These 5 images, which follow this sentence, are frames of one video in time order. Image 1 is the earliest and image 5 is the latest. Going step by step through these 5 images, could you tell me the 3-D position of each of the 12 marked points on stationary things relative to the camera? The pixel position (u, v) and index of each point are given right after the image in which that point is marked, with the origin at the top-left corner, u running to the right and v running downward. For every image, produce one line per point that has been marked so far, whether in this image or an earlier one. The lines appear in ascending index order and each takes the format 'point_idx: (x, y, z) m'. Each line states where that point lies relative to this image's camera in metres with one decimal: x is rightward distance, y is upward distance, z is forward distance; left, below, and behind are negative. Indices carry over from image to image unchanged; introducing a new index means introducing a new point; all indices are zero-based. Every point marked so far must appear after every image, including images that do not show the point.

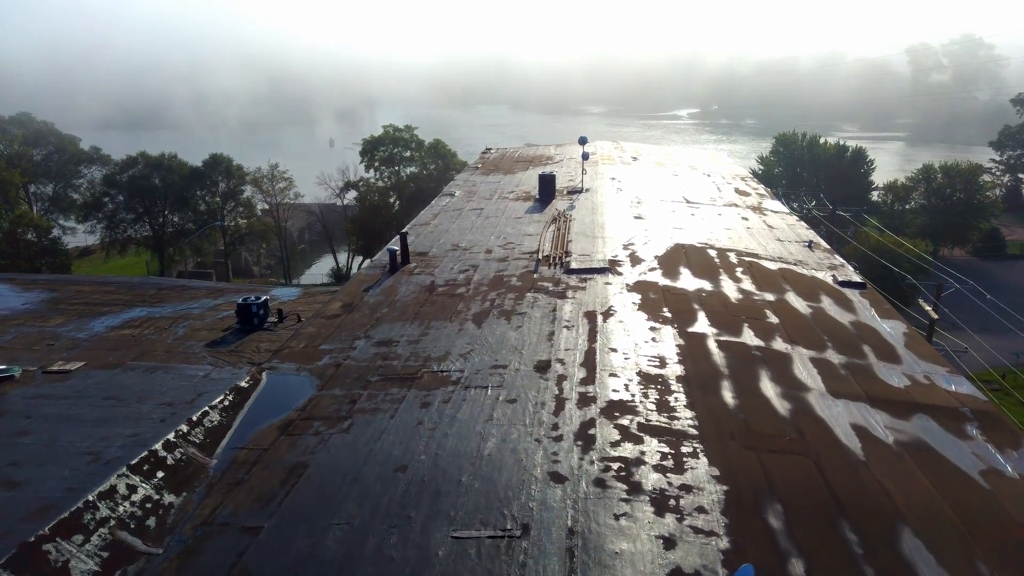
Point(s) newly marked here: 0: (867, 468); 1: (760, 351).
0: (+3.0, -1.5, +6.8) m
1: (+2.8, -0.7, +9.2) m
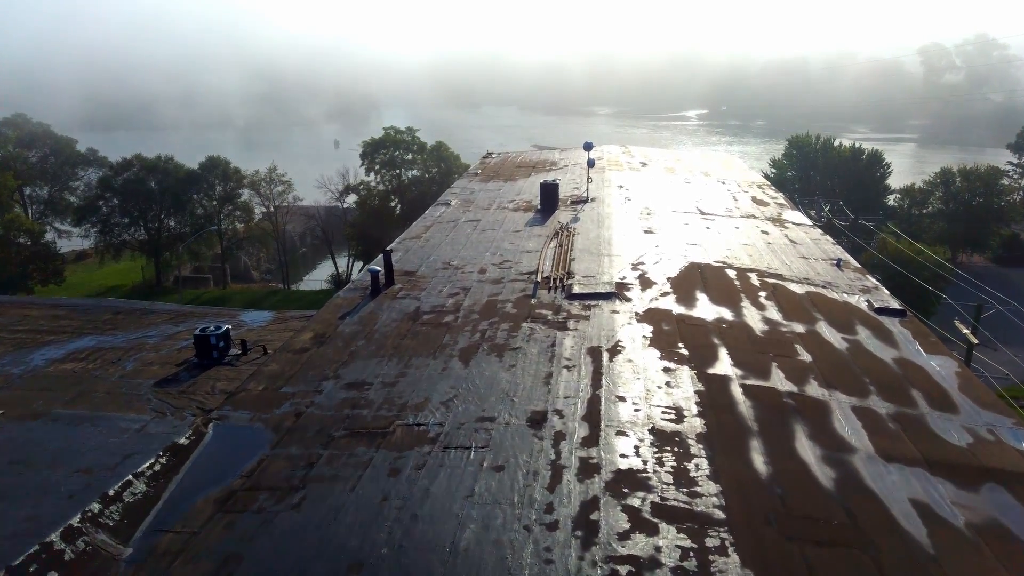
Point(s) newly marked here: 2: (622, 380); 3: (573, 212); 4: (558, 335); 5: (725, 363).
0: (+2.9, -1.9, +5.4) m
1: (+2.7, -1.1, +7.8) m
2: (+1.1, -0.9, +8.1) m
3: (+1.2, +1.5, +15.8) m
4: (+0.5, -0.6, +9.3) m
5: (+2.3, -0.8, +8.6) m
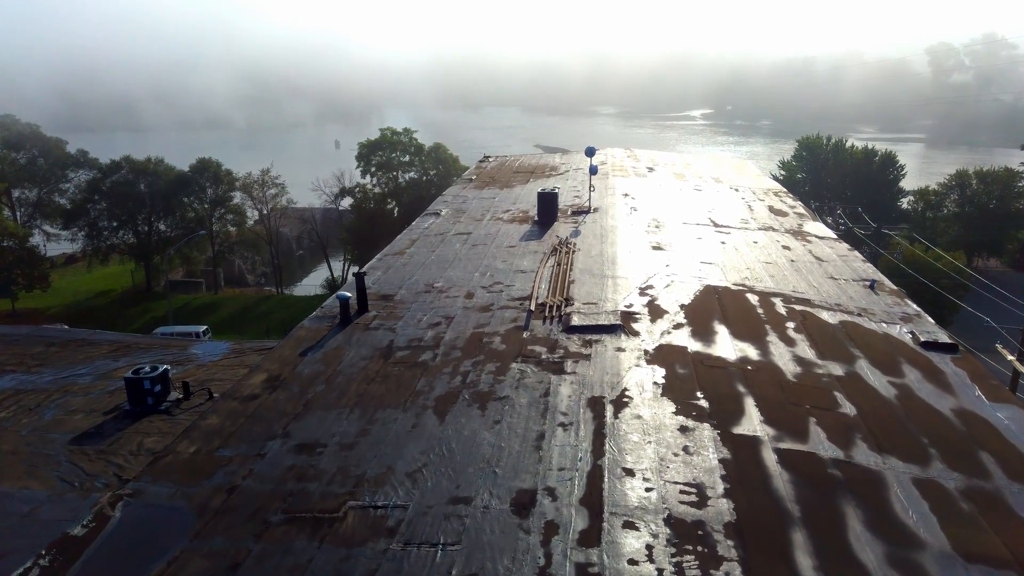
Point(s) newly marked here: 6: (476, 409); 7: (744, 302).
0: (+2.7, -2.2, +4.0) m
1: (+2.6, -1.5, +6.3) m
2: (+1.0, -1.3, +6.6) m
3: (+1.1, +1.1, +14.3) m
4: (+0.4, -0.9, +7.8) m
5: (+2.1, -1.2, +7.1) m
6: (-0.3, -1.1, +7.4) m
7: (+3.0, -0.2, +10.2) m
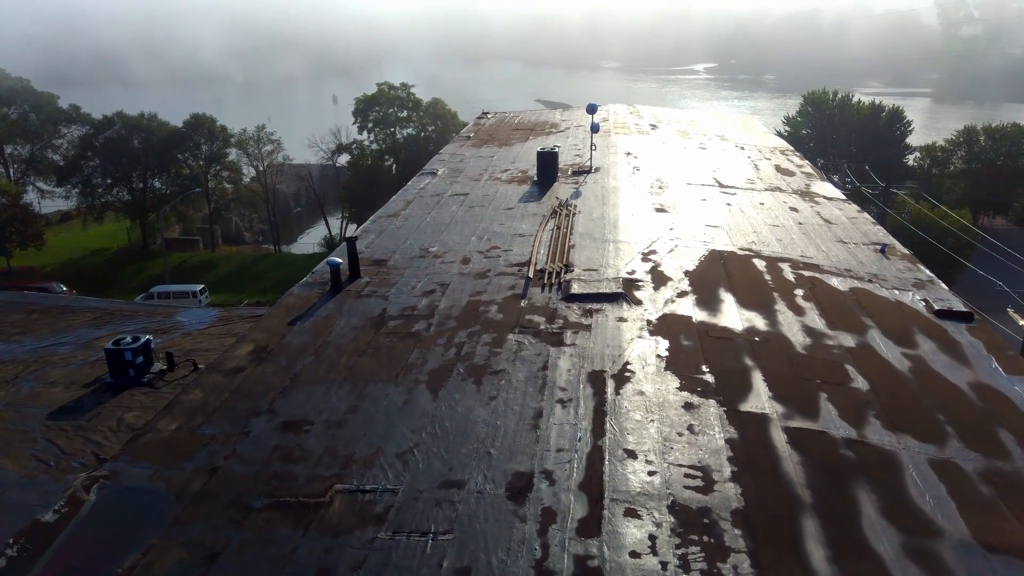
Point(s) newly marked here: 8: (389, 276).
0: (+2.7, -2.2, +3.7) m
1: (+2.6, -1.2, +6.0) m
2: (+0.9, -1.1, +6.3) m
3: (+1.1, +1.8, +13.8) m
4: (+0.4, -0.6, +7.5) m
5: (+2.1, -0.9, +6.8) m
6: (-0.4, -0.8, +7.0) m
7: (+2.9, +0.2, +9.8) m
8: (-1.5, +0.1, +9.9) m
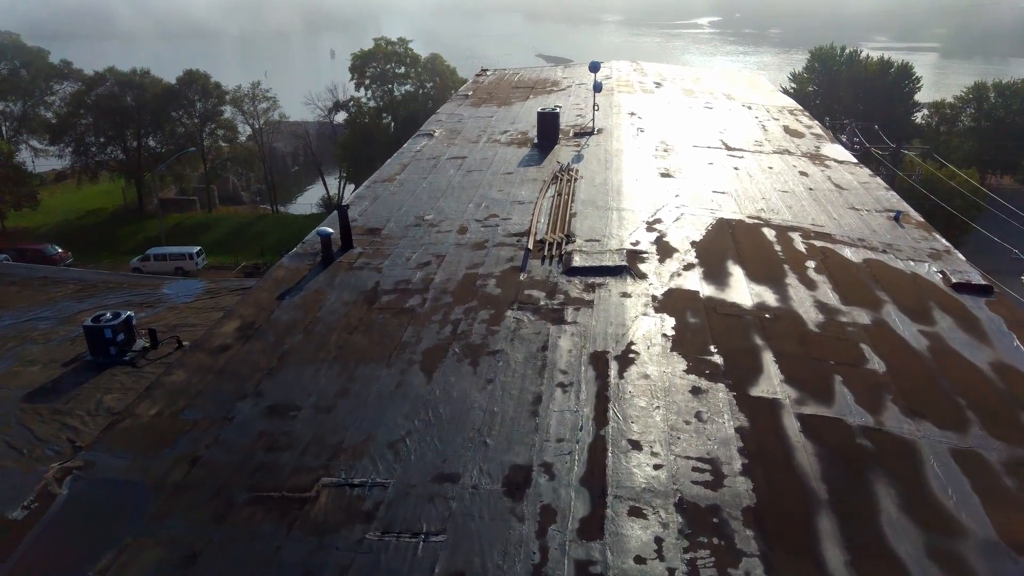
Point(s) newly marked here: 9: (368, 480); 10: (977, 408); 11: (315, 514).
0: (+2.7, -2.1, +3.4) m
1: (+2.6, -1.1, +5.7) m
2: (+0.9, -0.9, +5.9) m
3: (+1.1, +2.3, +13.3) m
4: (+0.4, -0.4, +7.1) m
5: (+2.1, -0.7, +6.4) m
6: (-0.4, -0.7, +6.7) m
7: (+2.9, +0.6, +9.4) m
8: (-1.5, +0.5, +9.5) m
9: (-1.0, -1.3, +5.3) m
10: (+3.7, -0.9, +6.3) m
11: (-1.2, -1.4, +5.0) m
